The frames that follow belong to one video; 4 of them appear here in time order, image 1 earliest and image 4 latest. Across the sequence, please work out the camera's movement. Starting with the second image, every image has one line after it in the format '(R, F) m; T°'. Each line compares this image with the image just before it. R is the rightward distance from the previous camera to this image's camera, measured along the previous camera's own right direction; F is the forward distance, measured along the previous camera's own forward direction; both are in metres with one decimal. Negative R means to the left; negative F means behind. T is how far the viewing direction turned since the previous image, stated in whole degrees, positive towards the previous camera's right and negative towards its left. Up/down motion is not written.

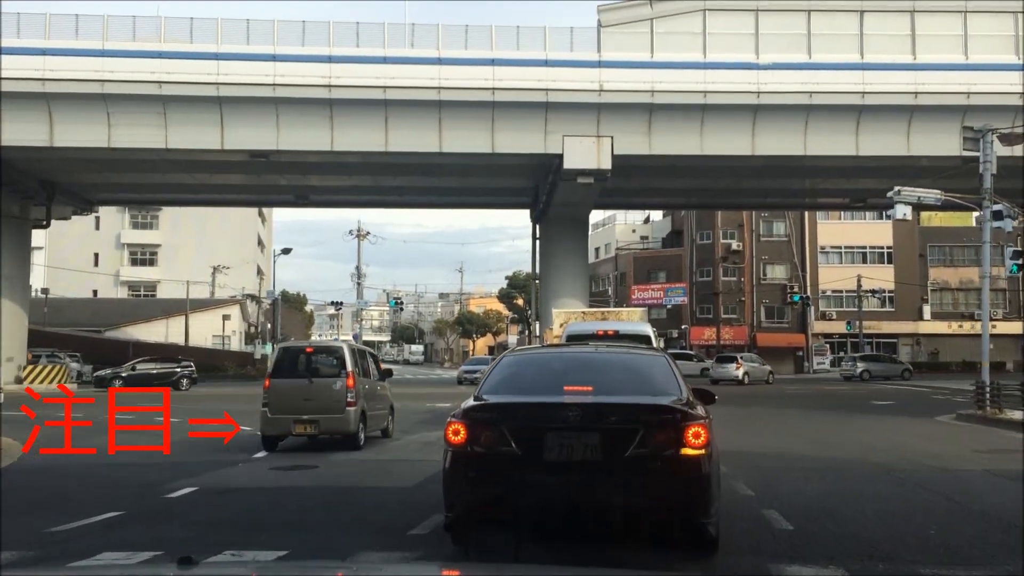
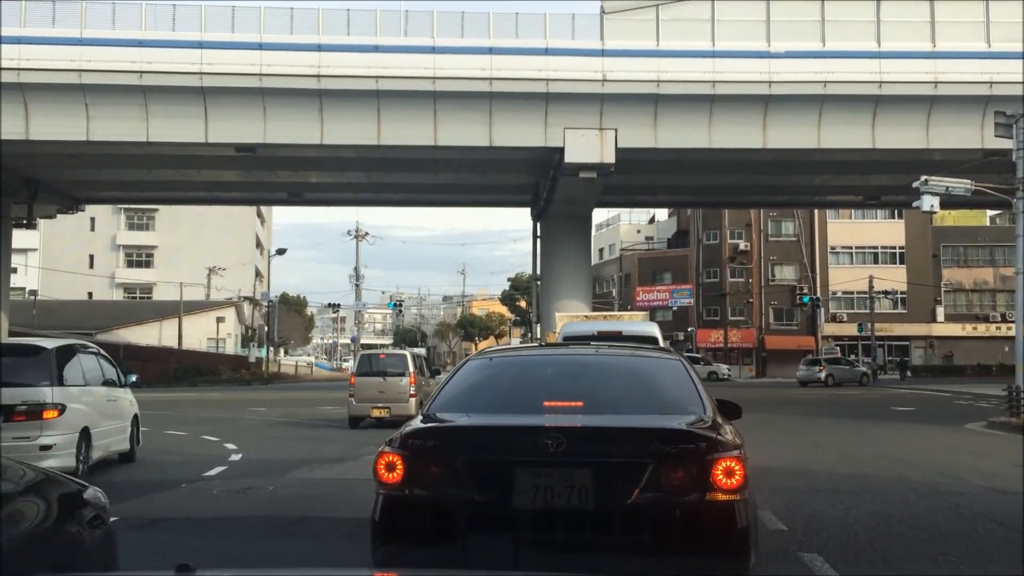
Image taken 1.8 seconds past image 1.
(+0.2, +1.2) m; 0°
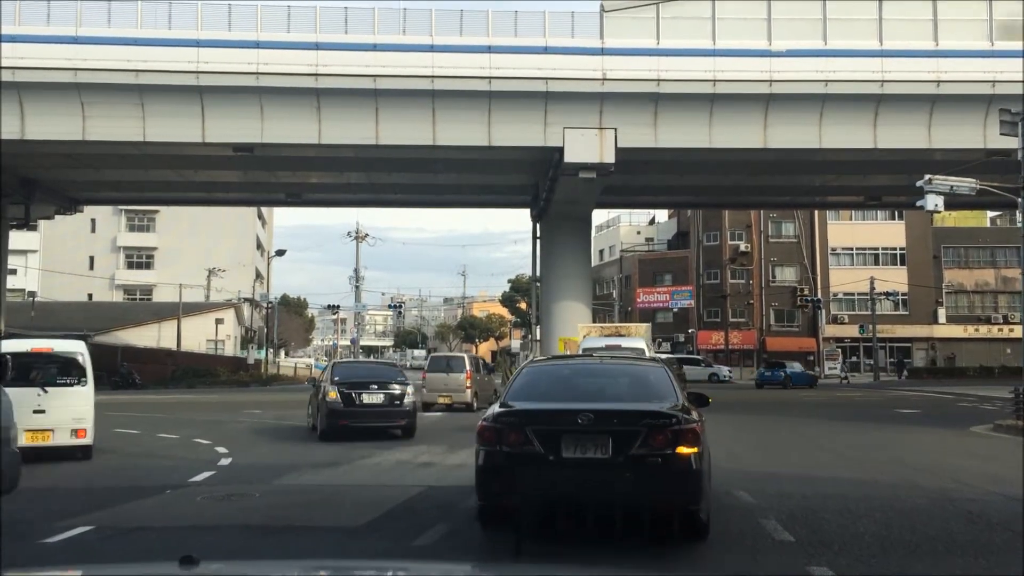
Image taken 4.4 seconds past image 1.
(0.0, +0.2) m; 0°
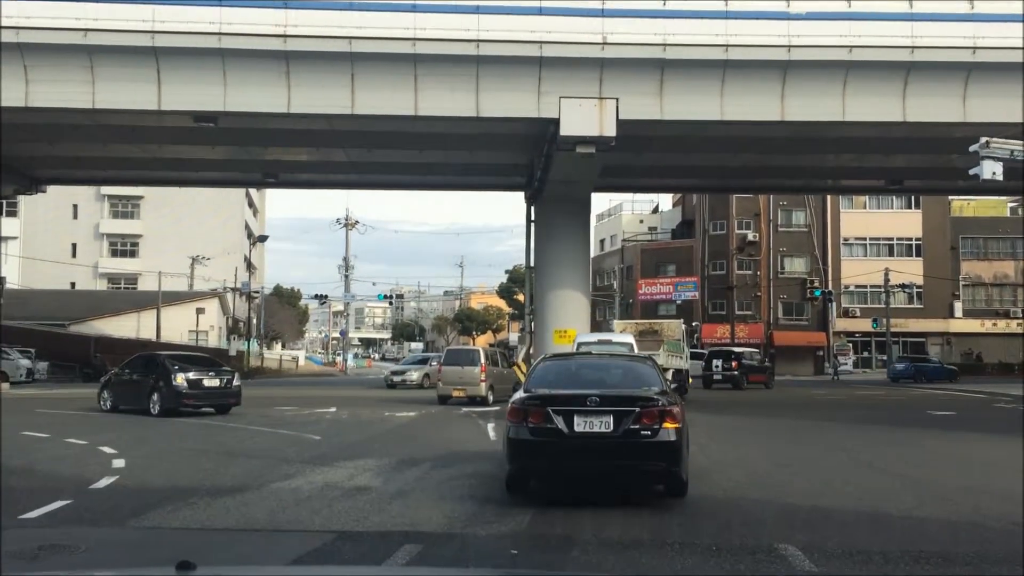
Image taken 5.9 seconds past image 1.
(+0.3, +2.2) m; 0°
